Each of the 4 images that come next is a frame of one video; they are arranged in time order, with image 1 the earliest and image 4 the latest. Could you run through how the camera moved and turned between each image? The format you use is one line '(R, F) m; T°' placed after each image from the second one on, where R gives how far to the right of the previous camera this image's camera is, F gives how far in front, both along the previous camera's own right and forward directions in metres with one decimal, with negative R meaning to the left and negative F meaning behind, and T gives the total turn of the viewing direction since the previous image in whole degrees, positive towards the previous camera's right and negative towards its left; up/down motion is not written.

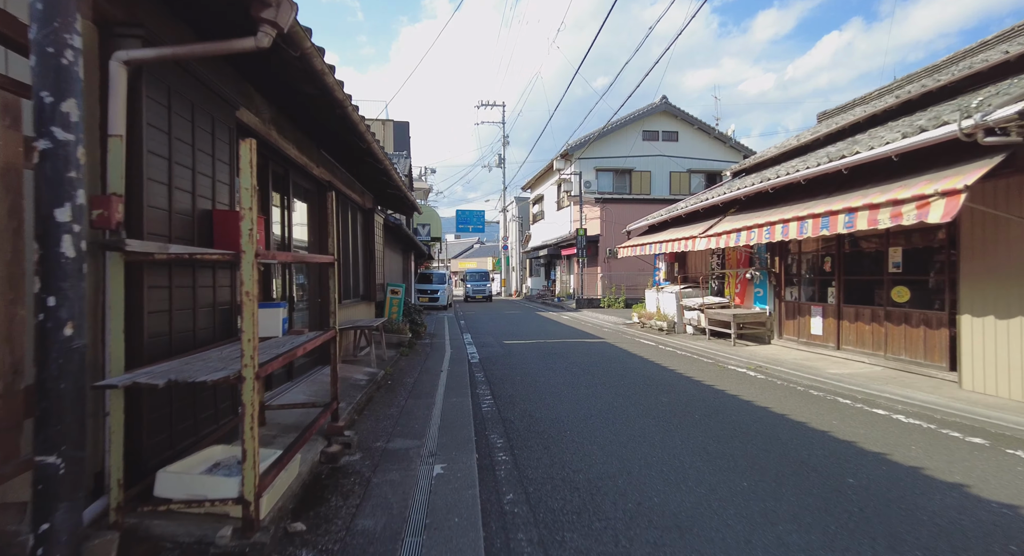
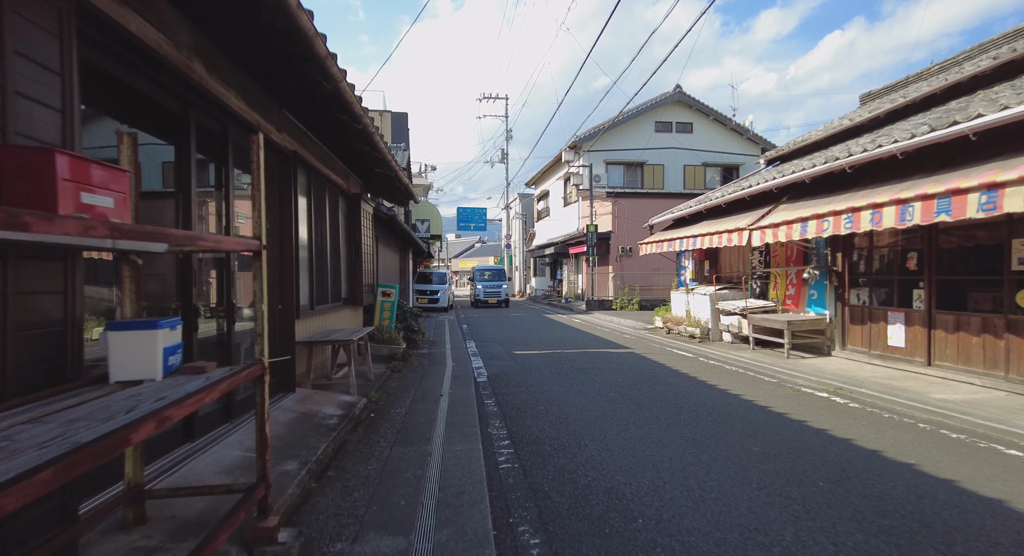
(-0.2, +1.6) m; 0°
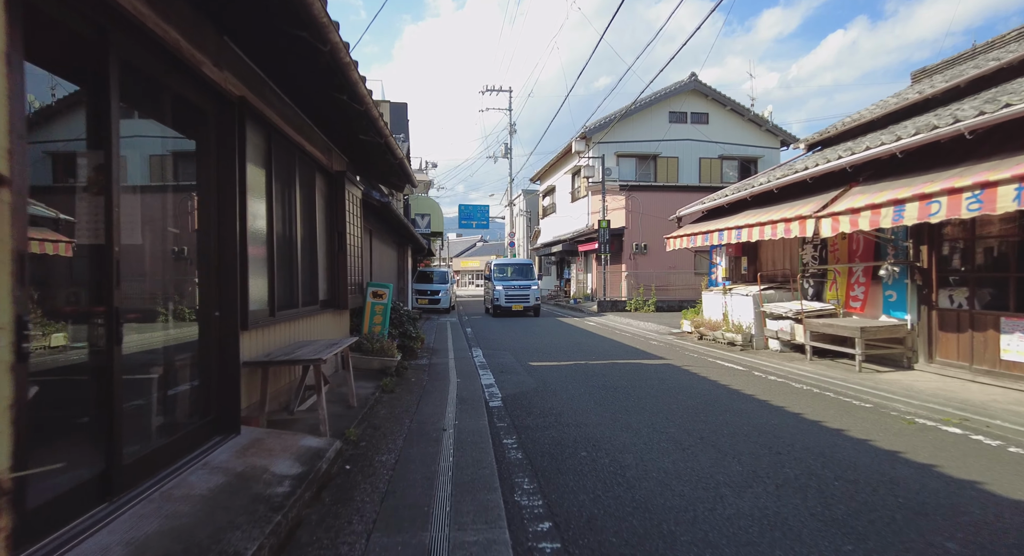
(-0.2, +1.5) m; 0°
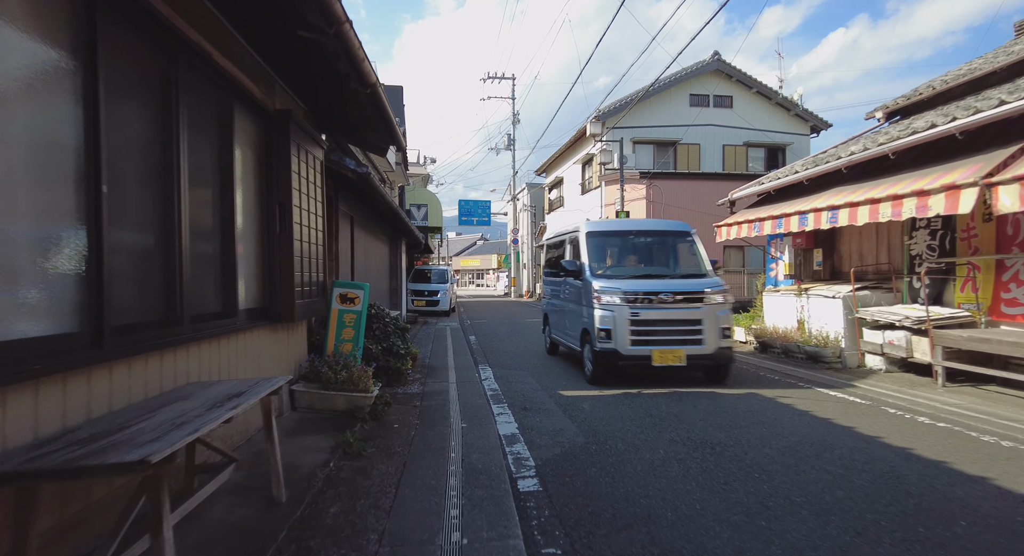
(-0.3, +2.3) m; 0°
